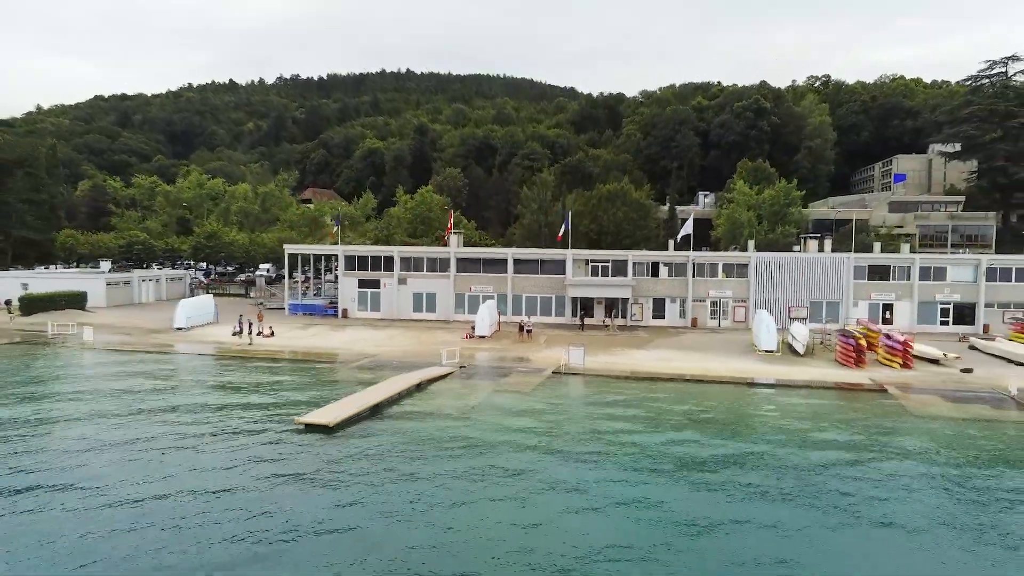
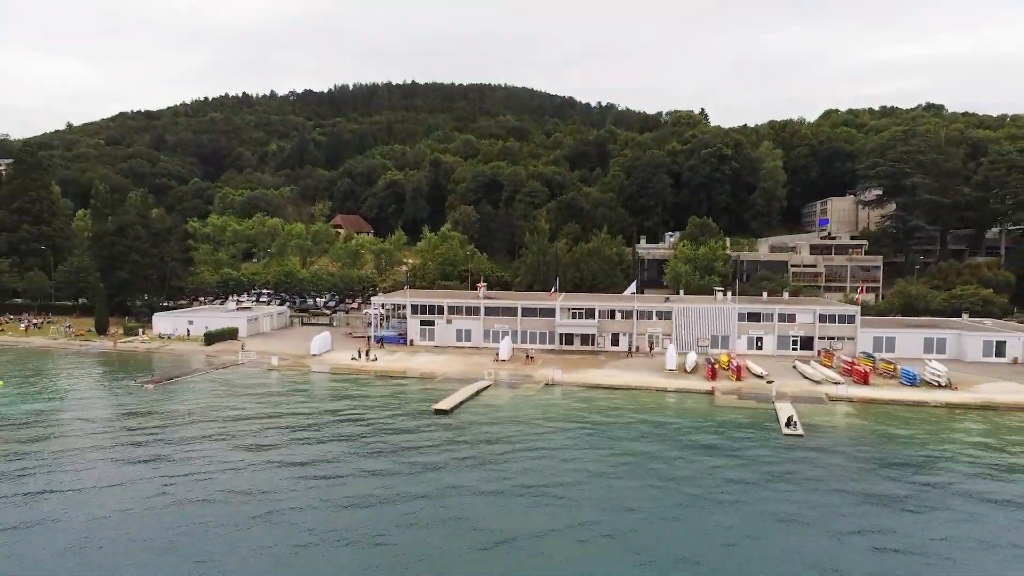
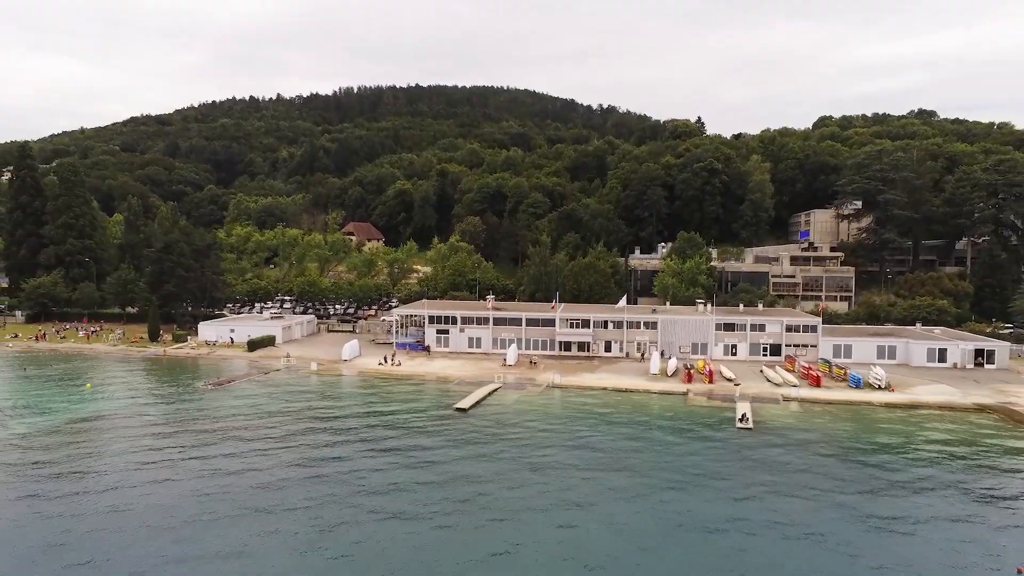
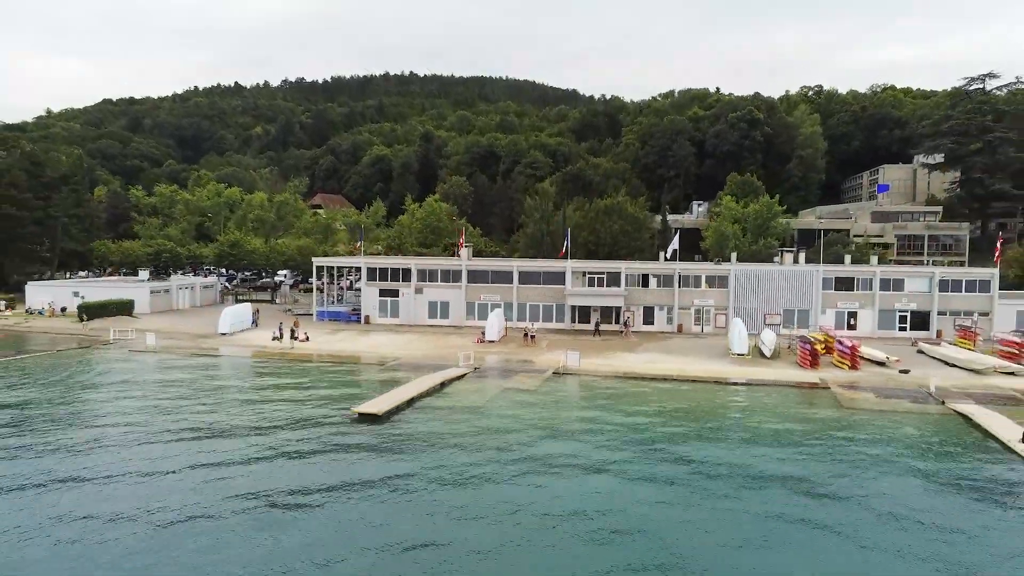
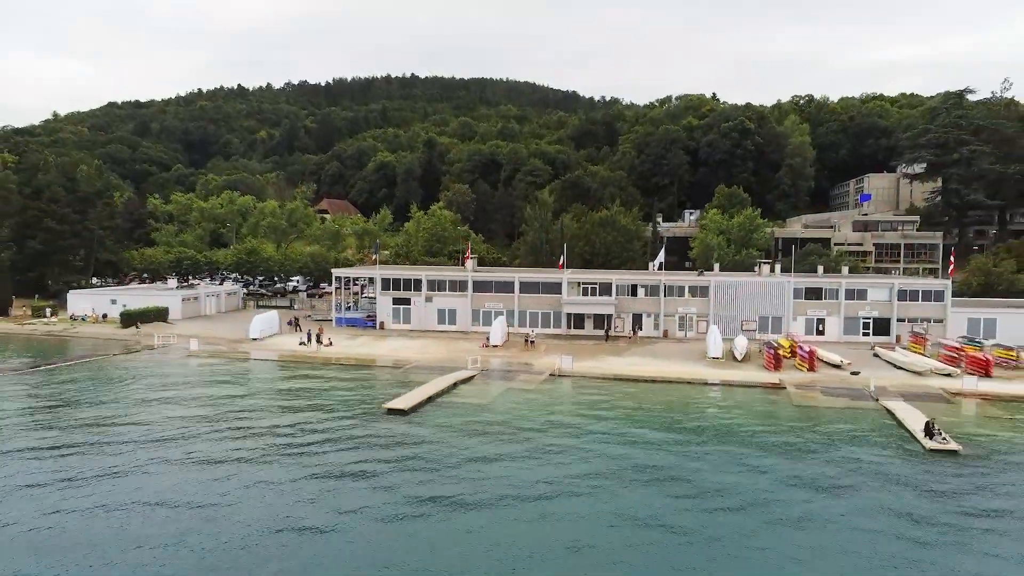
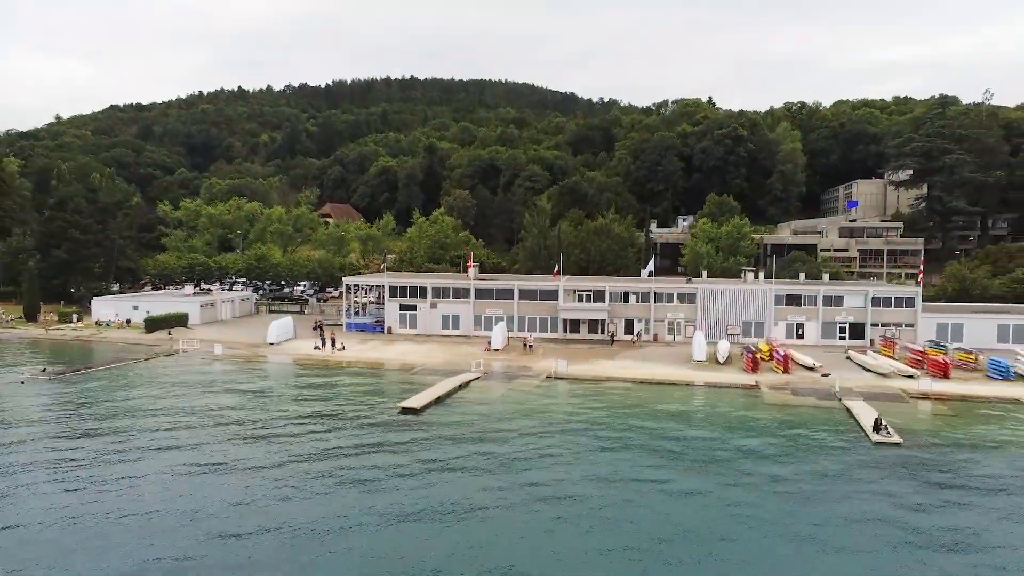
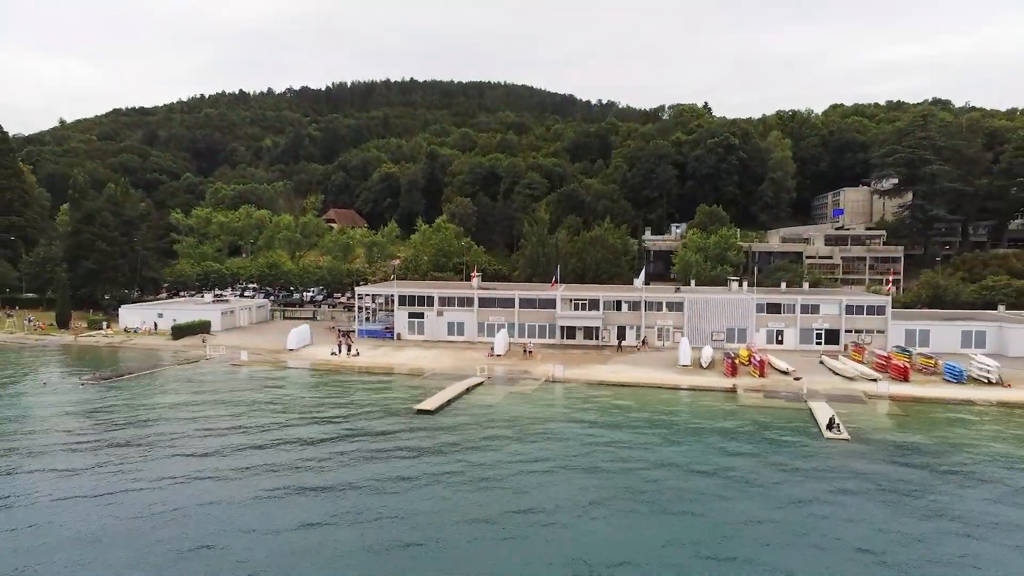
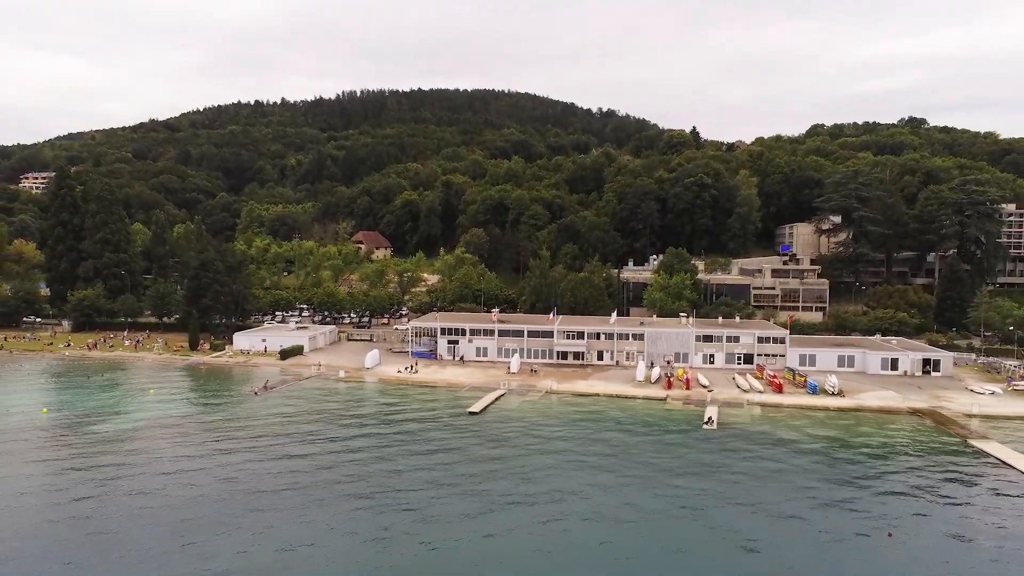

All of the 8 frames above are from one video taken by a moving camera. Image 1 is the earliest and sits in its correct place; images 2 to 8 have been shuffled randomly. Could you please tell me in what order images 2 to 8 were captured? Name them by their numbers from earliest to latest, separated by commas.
4, 5, 6, 7, 2, 3, 8
